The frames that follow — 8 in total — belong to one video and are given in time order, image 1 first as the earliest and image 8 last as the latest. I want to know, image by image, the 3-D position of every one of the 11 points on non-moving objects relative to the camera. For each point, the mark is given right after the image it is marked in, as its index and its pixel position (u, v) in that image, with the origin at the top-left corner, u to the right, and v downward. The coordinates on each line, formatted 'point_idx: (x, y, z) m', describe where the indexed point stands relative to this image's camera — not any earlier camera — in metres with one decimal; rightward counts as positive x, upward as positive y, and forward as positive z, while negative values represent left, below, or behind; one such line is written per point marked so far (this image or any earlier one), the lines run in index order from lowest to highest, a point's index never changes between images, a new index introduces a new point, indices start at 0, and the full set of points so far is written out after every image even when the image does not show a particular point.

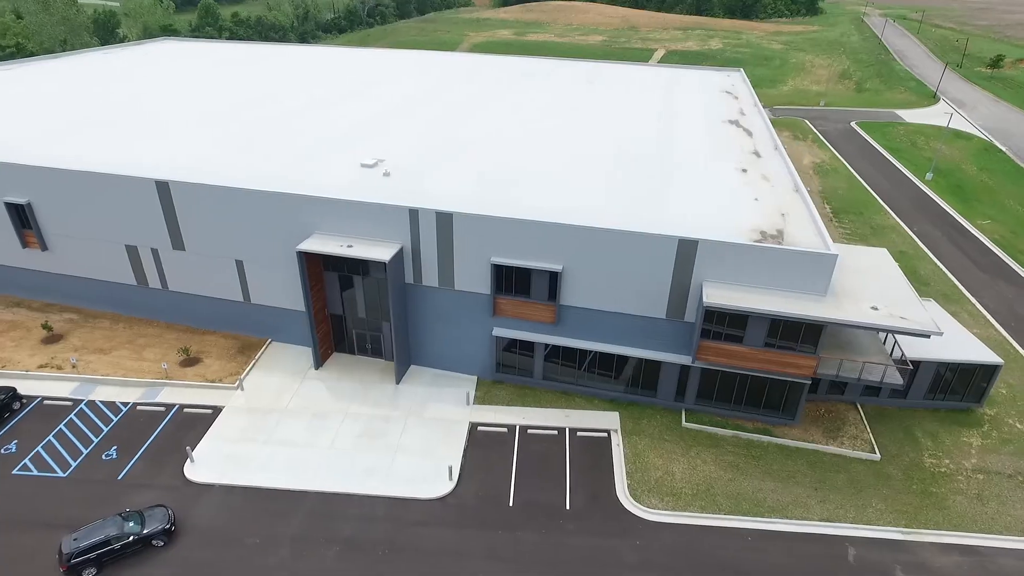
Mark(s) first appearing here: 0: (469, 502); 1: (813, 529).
0: (-1.4, -7.0, +20.0) m
1: (+9.3, -7.6, +19.2) m
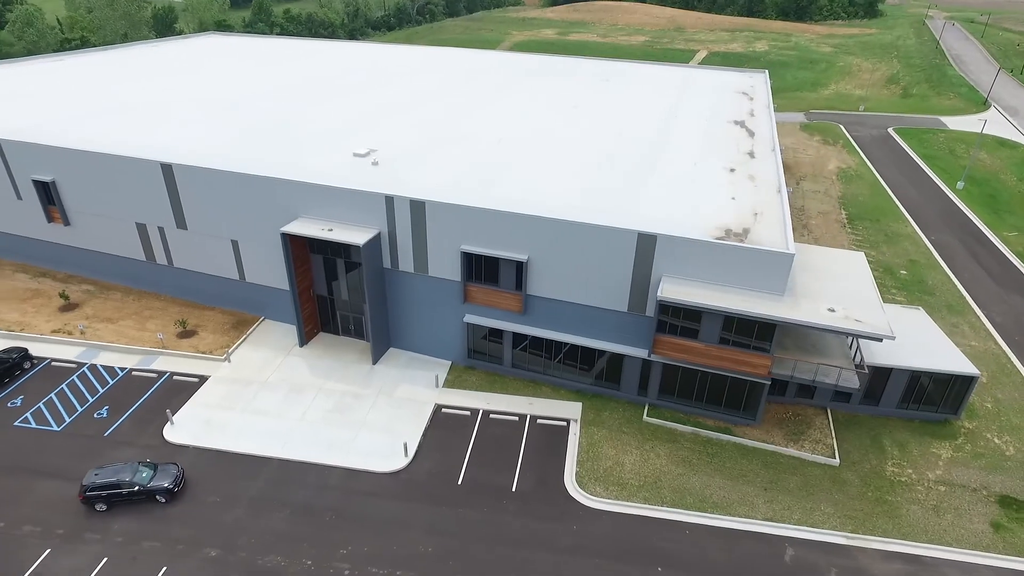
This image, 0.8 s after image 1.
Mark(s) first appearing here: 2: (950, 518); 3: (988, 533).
0: (-3.2, -6.4, +20.8) m
1: (+7.5, -7.5, +19.2) m
2: (+13.9, -7.3, +19.5) m
3: (+14.7, -7.6, +19.0) m
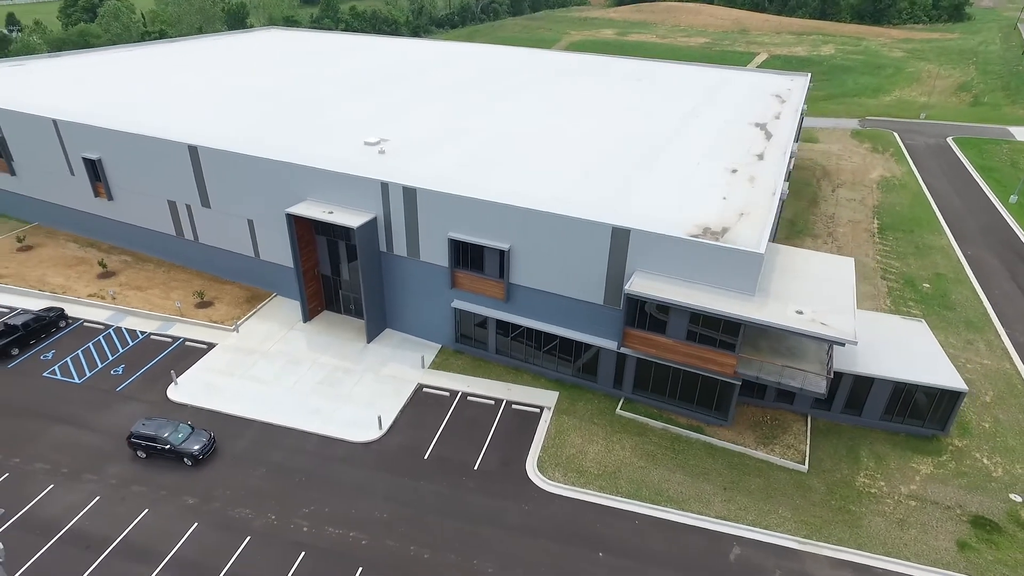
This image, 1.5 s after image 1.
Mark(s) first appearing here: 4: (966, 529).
0: (-4.4, -5.8, +21.9) m
1: (+6.0, -7.4, +19.2) m
2: (+12.4, -7.6, +19.0) m
3: (+13.1, -7.9, +18.4) m
4: (+14.1, -7.5, +19.1) m
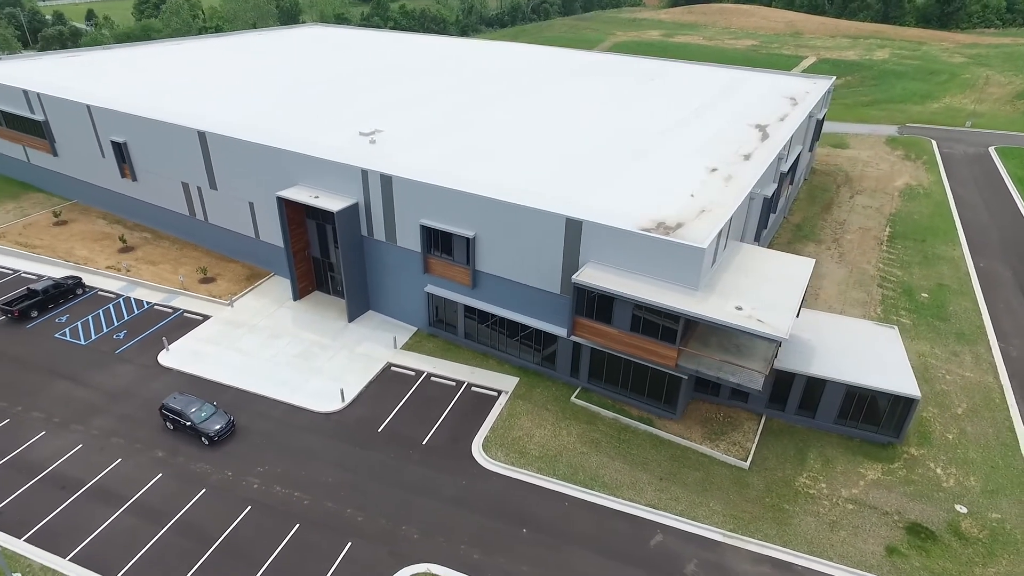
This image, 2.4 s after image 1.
0: (-6.2, -5.0, +23.1) m
1: (+3.8, -7.1, +19.7) m
2: (+10.2, -7.6, +18.9) m
3: (+10.9, -8.0, +18.3) m
4: (+11.9, -7.6, +18.8) m
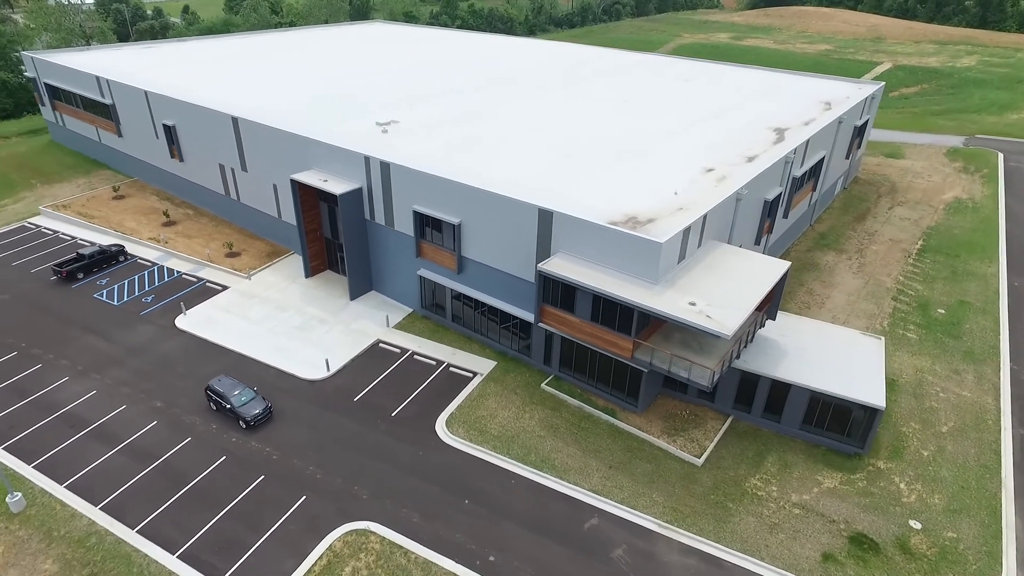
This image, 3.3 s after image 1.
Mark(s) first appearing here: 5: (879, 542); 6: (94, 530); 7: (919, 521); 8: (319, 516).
0: (-7.4, -4.1, +24.8) m
1: (+2.0, -6.8, +20.2) m
2: (+8.2, -7.6, +18.7) m
3: (+8.8, -8.0, +18.1) m
4: (+9.9, -7.7, +18.5) m
5: (+11.1, -7.7, +18.6) m
6: (-12.9, -7.4, +18.9) m
7: (+12.8, -7.3, +19.3) m
8: (-6.1, -7.2, +19.4) m
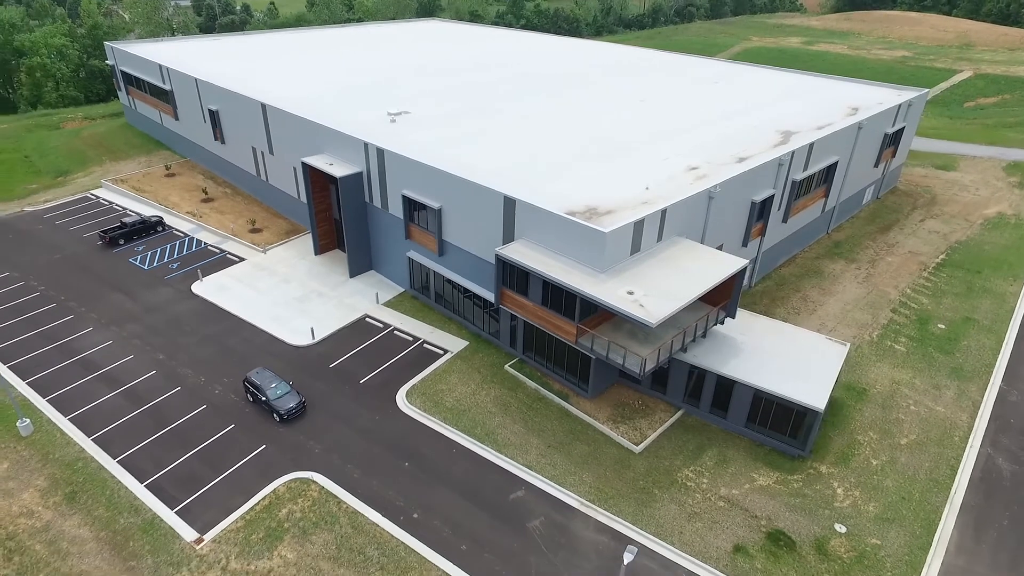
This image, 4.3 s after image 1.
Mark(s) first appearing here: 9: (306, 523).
0: (-8.8, -2.9, +26.8) m
1: (-0.1, -6.2, +21.2) m
2: (+5.8, -7.4, +19.1) m
3: (+6.3, -7.8, +18.4) m
4: (+7.4, -7.6, +18.7) m
5: (+8.6, -7.7, +18.6) m
6: (-15.2, -5.9, +21.6) m
7: (+10.4, -7.4, +19.1) m
8: (-8.3, -6.1, +21.3) m
9: (-6.4, -7.3, +19.0) m
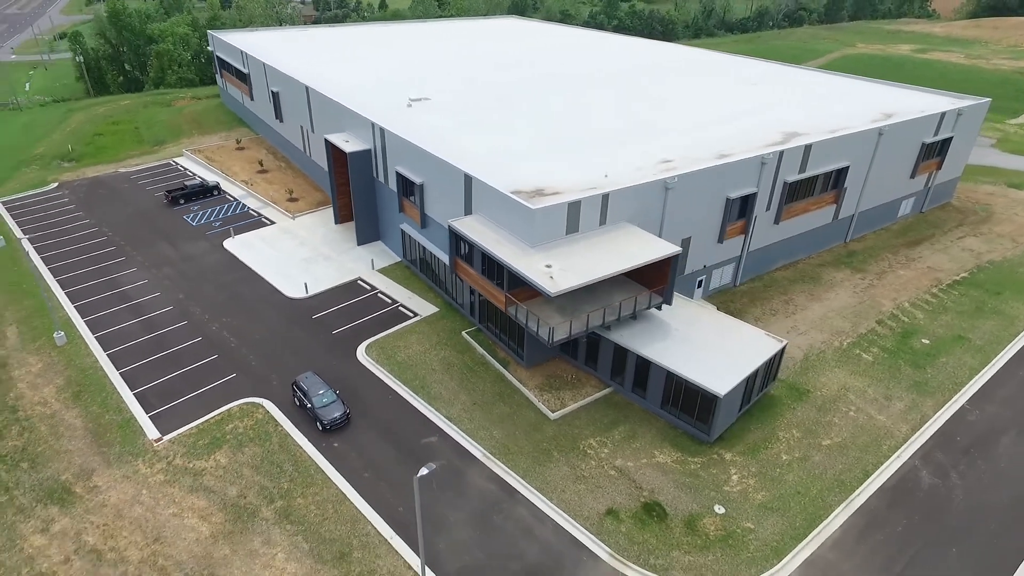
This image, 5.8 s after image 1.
0: (-10.5, -0.9, +30.2) m
1: (-3.1, -4.9, +23.4) m
2: (+2.3, -6.6, +20.3) m
3: (+2.6, -7.1, +19.5) m
4: (+3.8, -7.0, +19.7) m
5: (+5.0, -7.1, +19.4) m
6: (-17.8, -3.3, +26.2) m
7: (+6.8, -7.0, +19.6) m
8: (-11.1, -4.1, +24.7) m
9: (-9.7, -5.4, +22.2) m
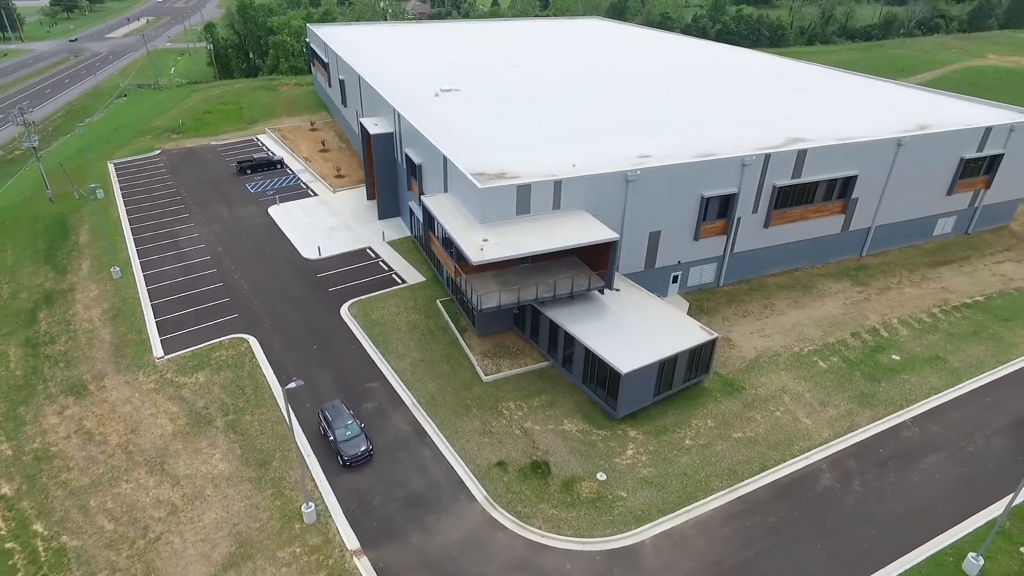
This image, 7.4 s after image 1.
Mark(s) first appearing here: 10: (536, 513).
0: (-11.3, +1.2, +34.3) m
1: (-5.6, -3.4, +26.3) m
2: (-1.0, -5.6, +22.4) m
3: (-0.9, -6.1, +21.6) m
4: (+0.3, -6.1, +21.5) m
5: (+1.4, -6.3, +21.0) m
6: (-19.4, -0.4, +31.6) m
7: (+3.3, -6.4, +20.9) m
8: (-13.2, -1.8, +29.0) m
9: (-12.3, -3.3, +26.3) m
10: (+0.8, -7.2, +19.7) m
